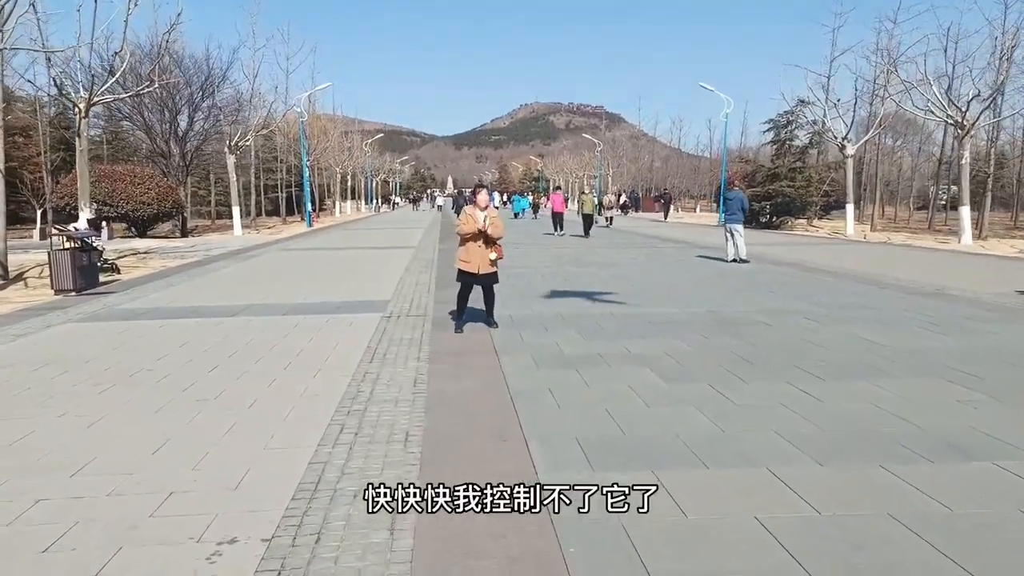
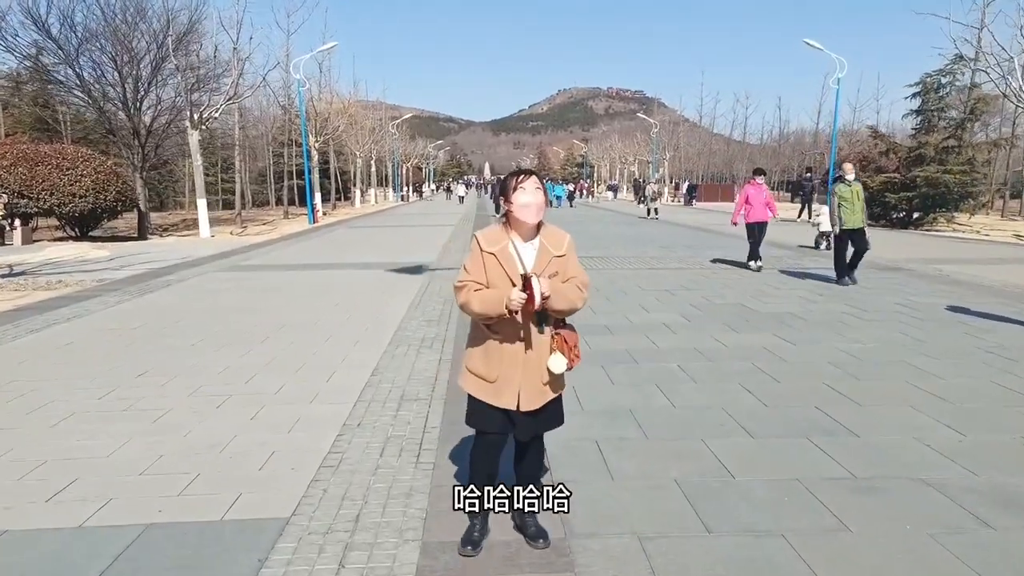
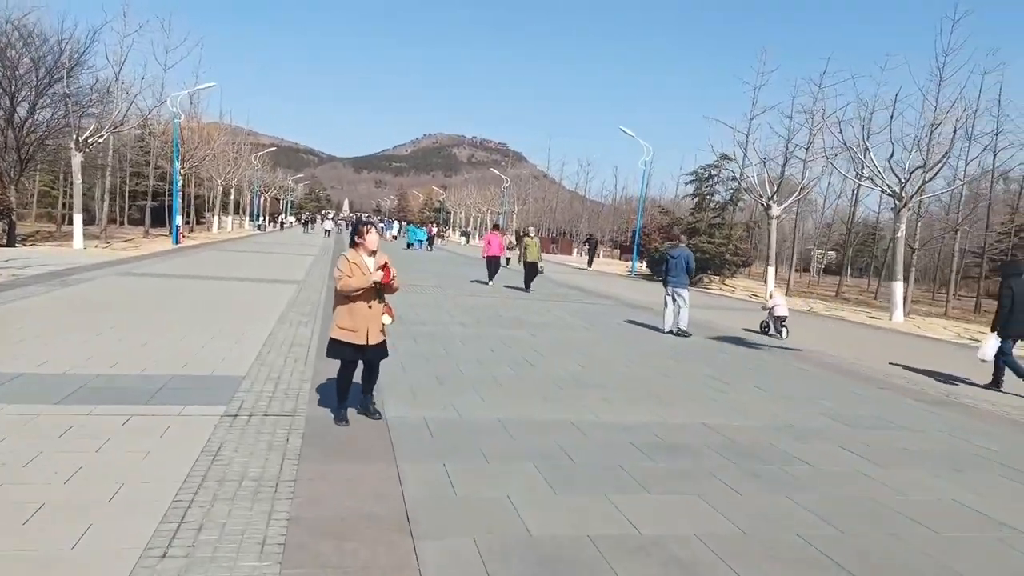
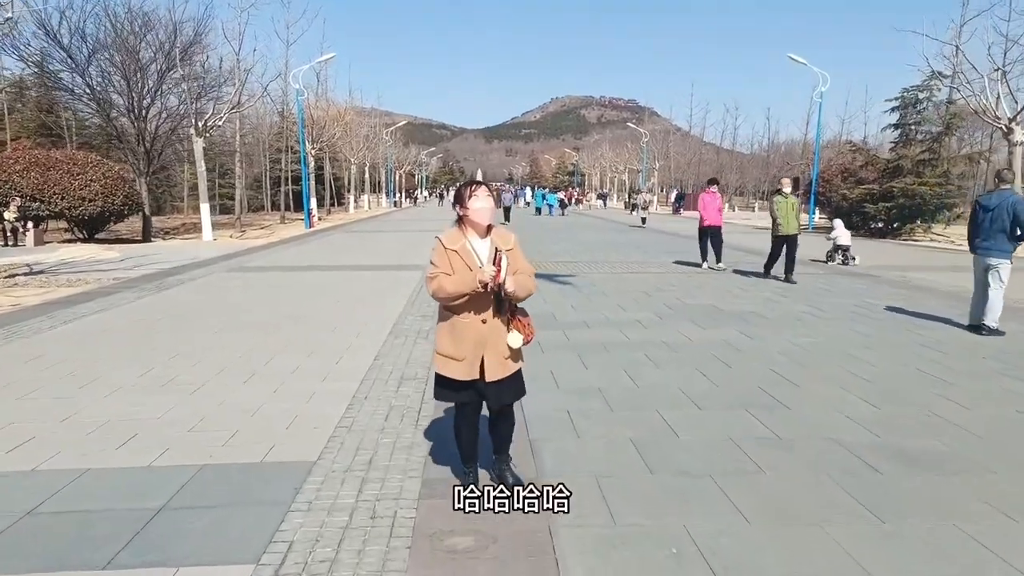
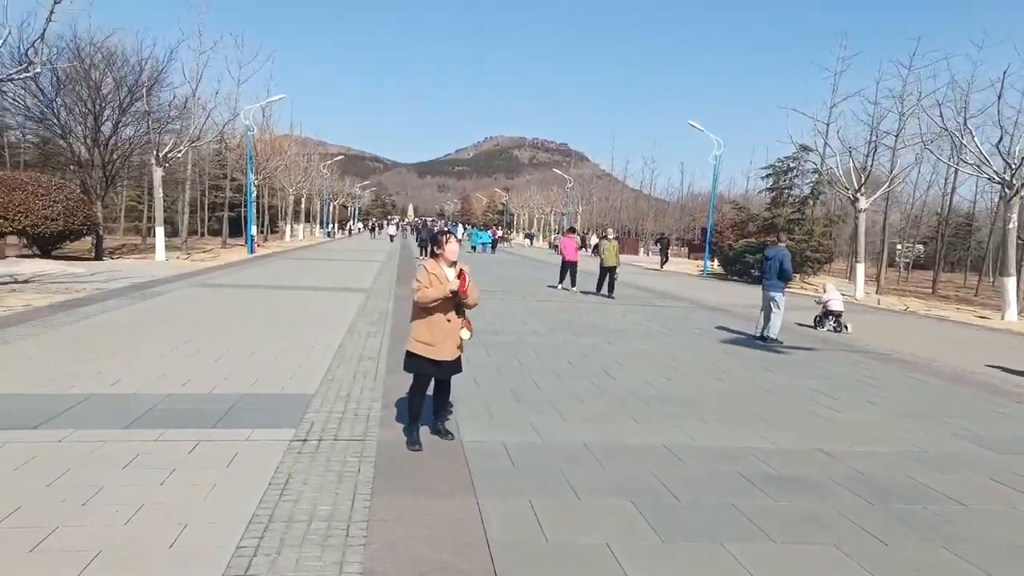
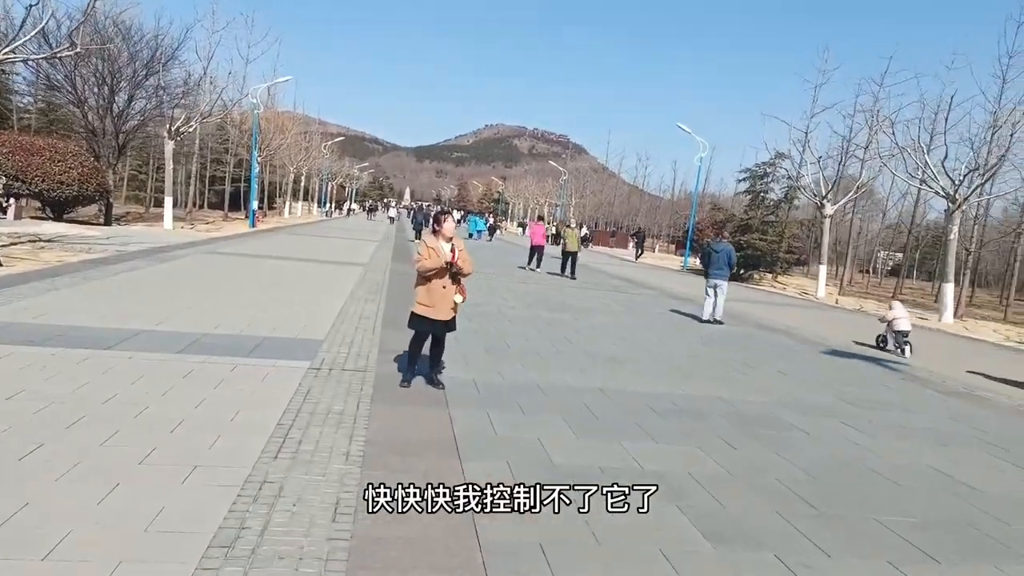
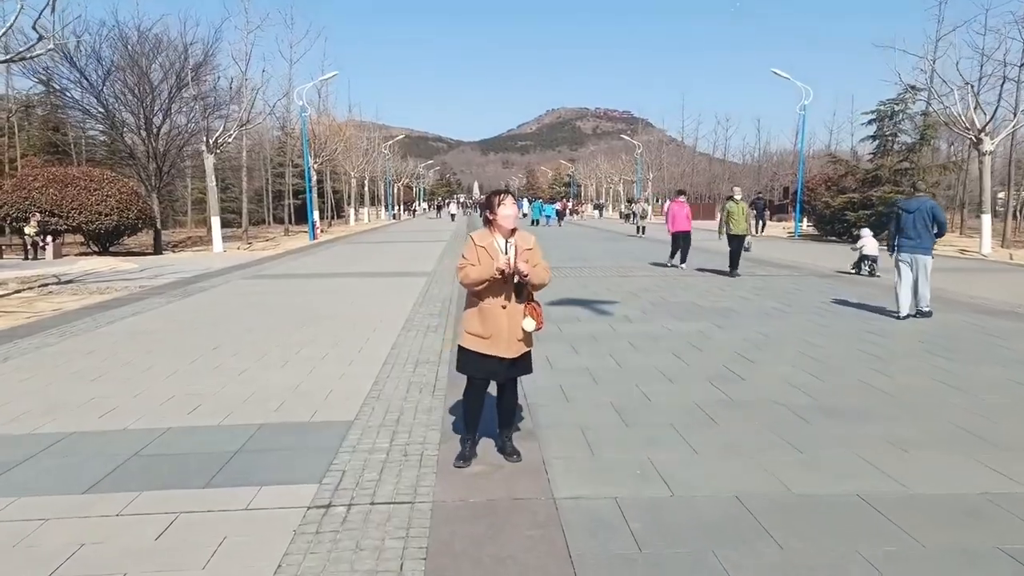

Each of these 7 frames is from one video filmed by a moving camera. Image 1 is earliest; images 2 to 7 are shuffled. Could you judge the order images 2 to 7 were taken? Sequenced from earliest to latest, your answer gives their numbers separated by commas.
6, 3, 5, 7, 4, 2
